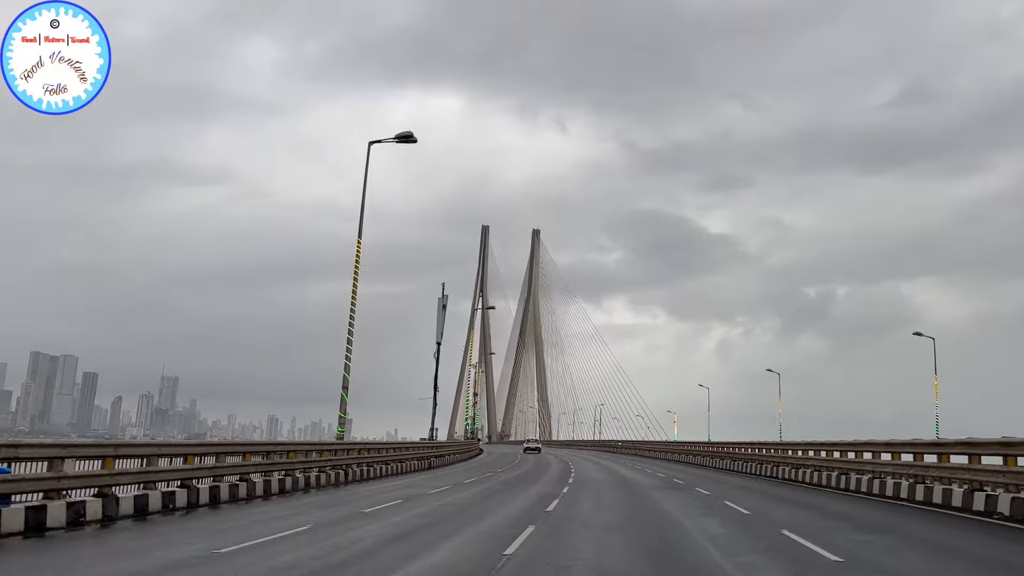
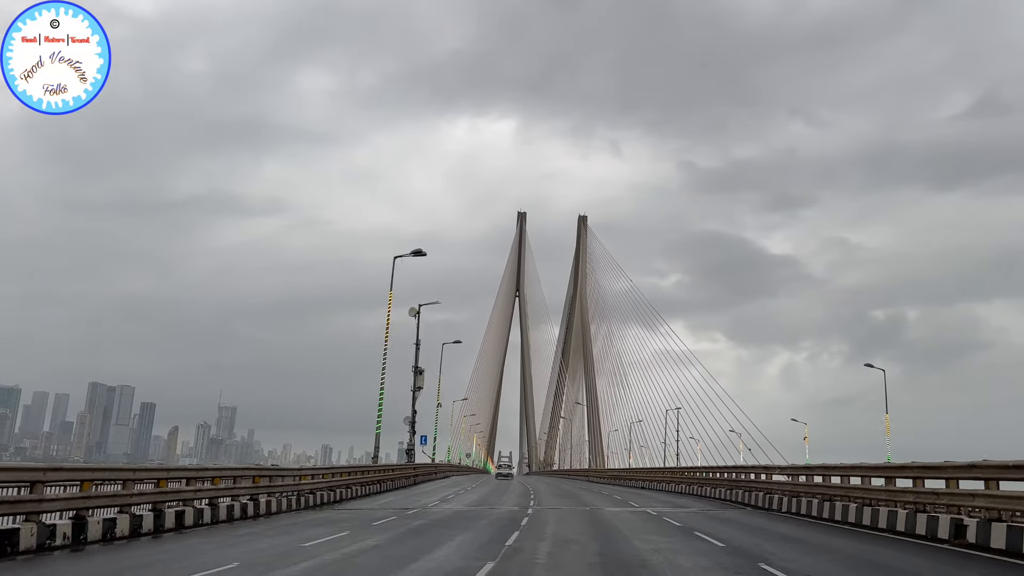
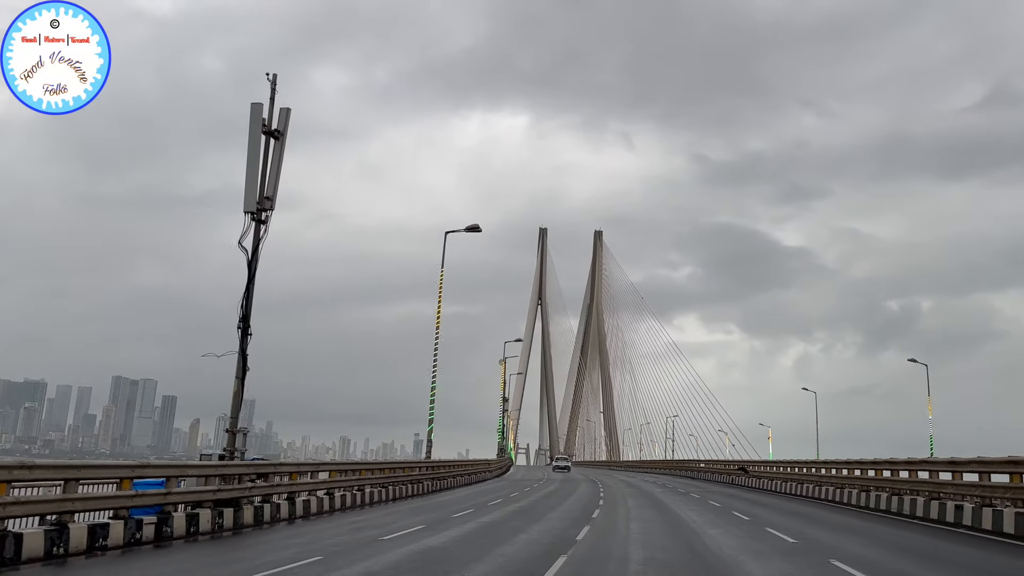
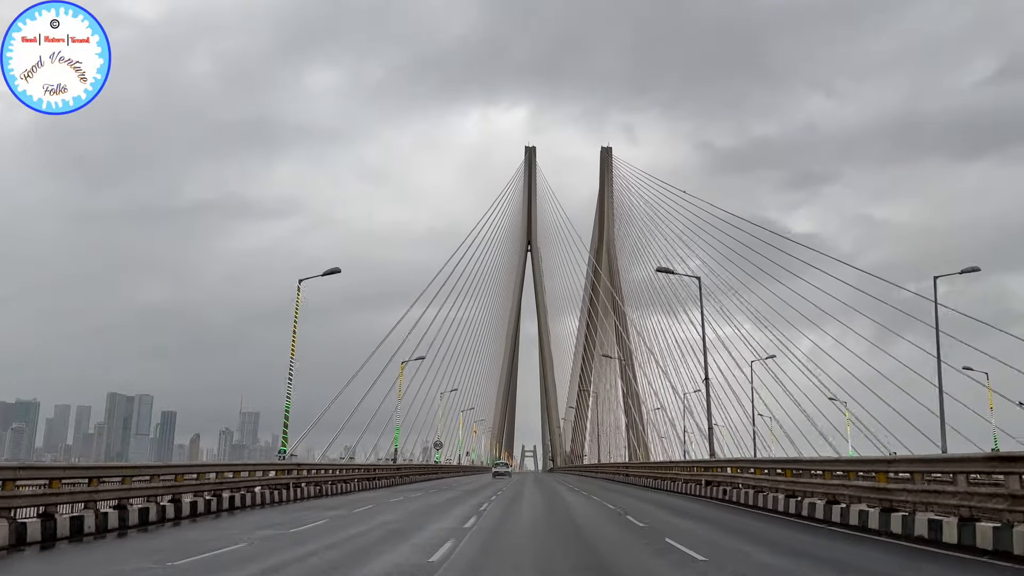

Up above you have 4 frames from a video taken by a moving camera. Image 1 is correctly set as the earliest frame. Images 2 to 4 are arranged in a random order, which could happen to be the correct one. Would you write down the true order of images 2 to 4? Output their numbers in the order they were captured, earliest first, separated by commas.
3, 2, 4
